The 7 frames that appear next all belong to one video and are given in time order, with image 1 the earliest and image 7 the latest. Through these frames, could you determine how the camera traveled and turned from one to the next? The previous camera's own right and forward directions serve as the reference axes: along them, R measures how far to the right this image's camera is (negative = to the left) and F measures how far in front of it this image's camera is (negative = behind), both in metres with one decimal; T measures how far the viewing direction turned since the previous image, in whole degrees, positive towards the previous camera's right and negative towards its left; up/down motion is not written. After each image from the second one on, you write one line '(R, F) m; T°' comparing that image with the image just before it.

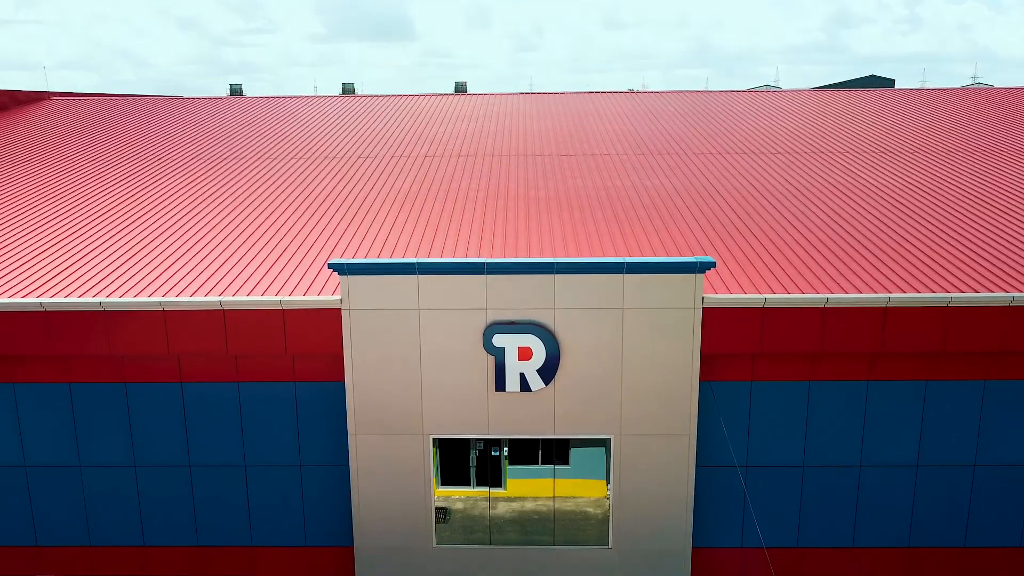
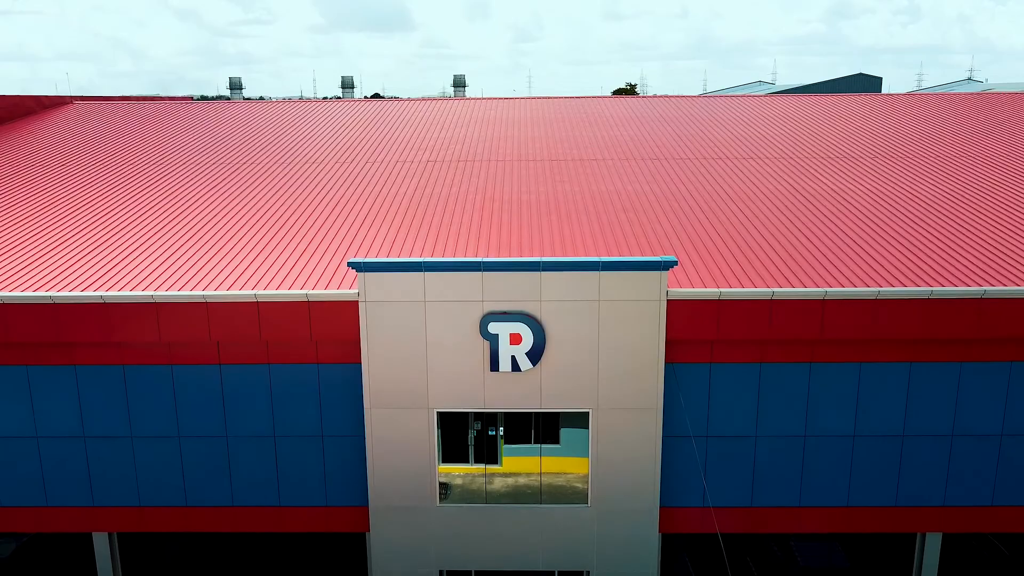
(+0.1, -1.6) m; 0°
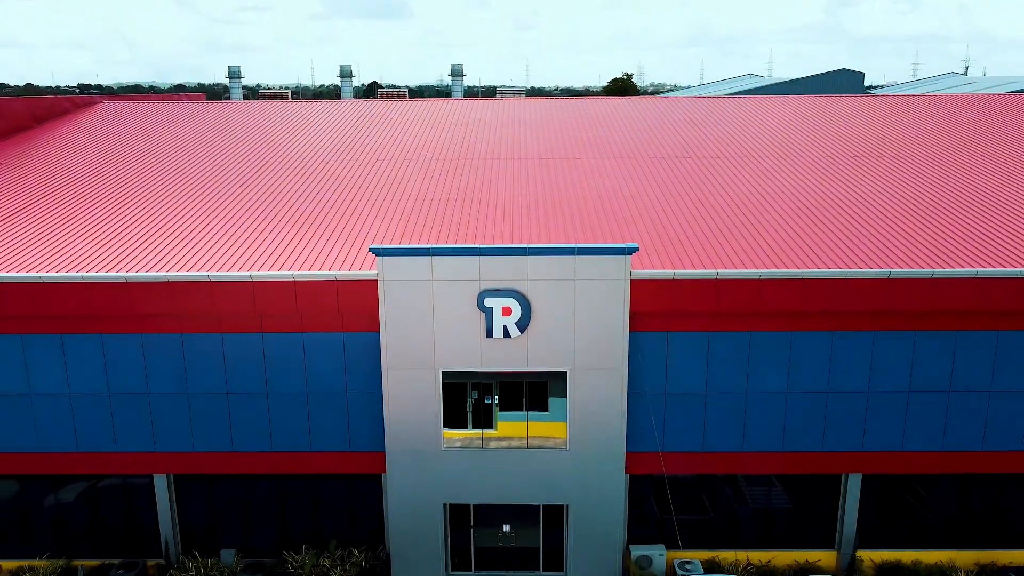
(+0.1, -2.5) m; 0°
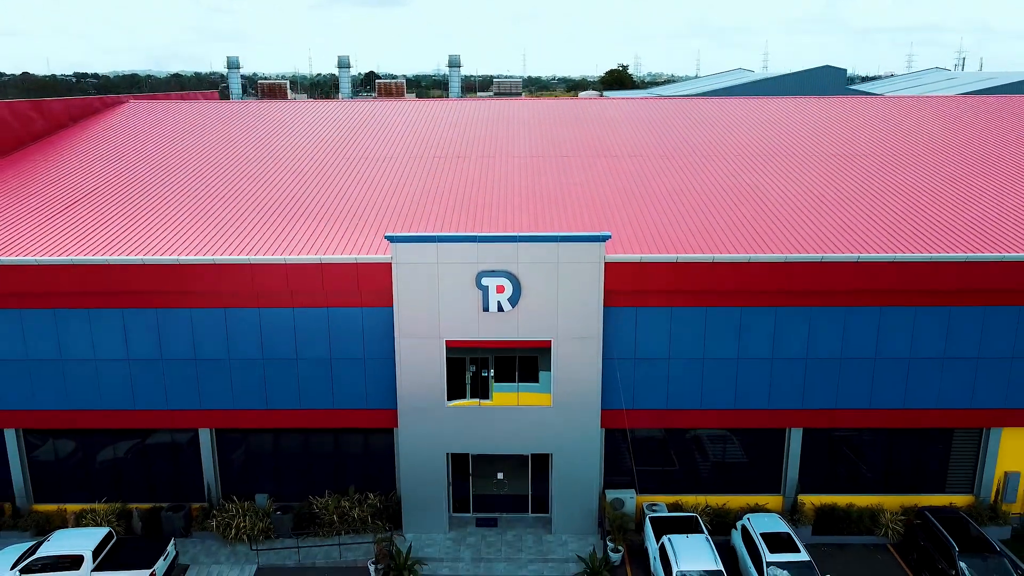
(+0.1, -2.6) m; 0°
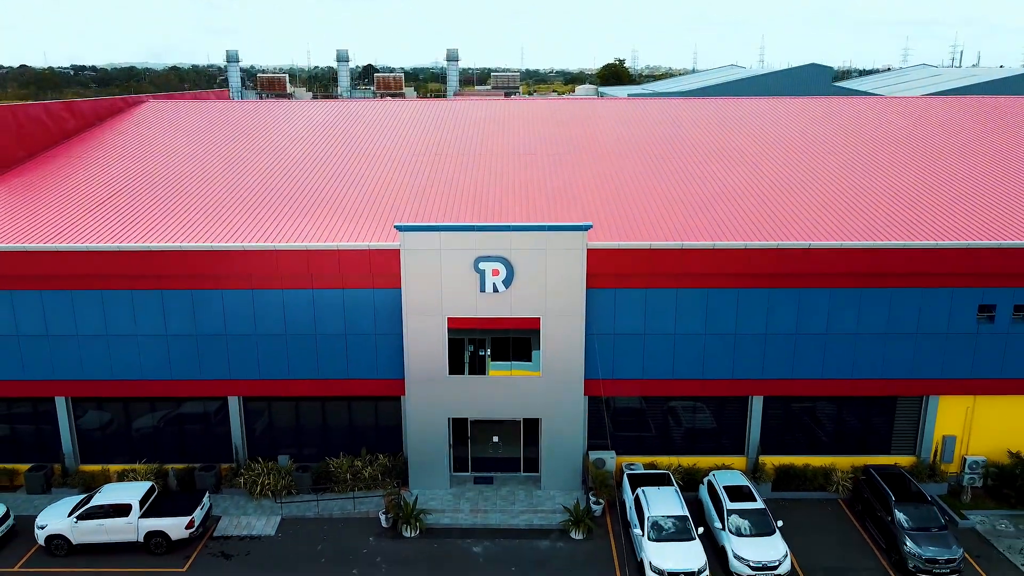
(+0.1, -2.3) m; 0°
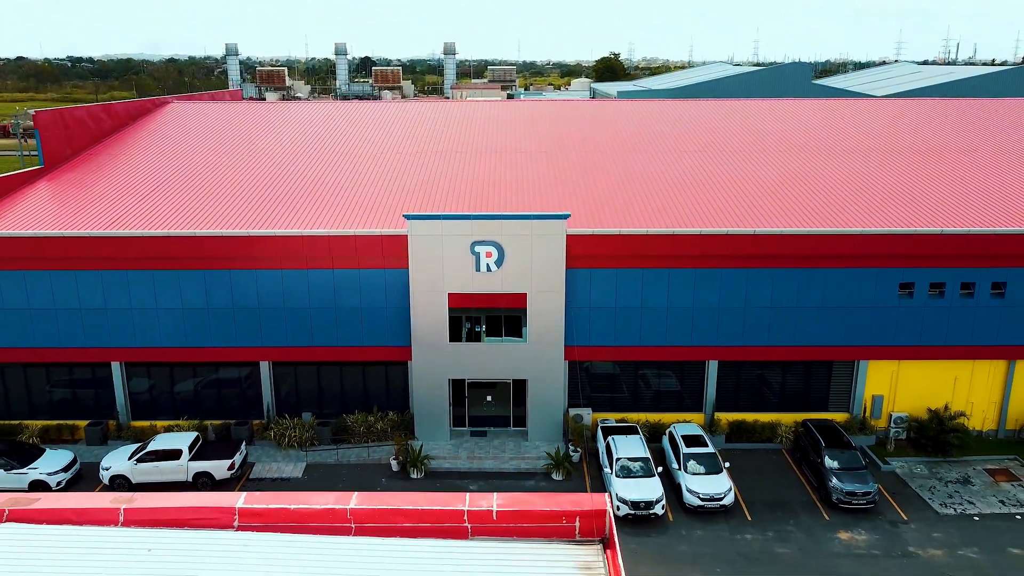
(+0.2, -3.4) m; 0°
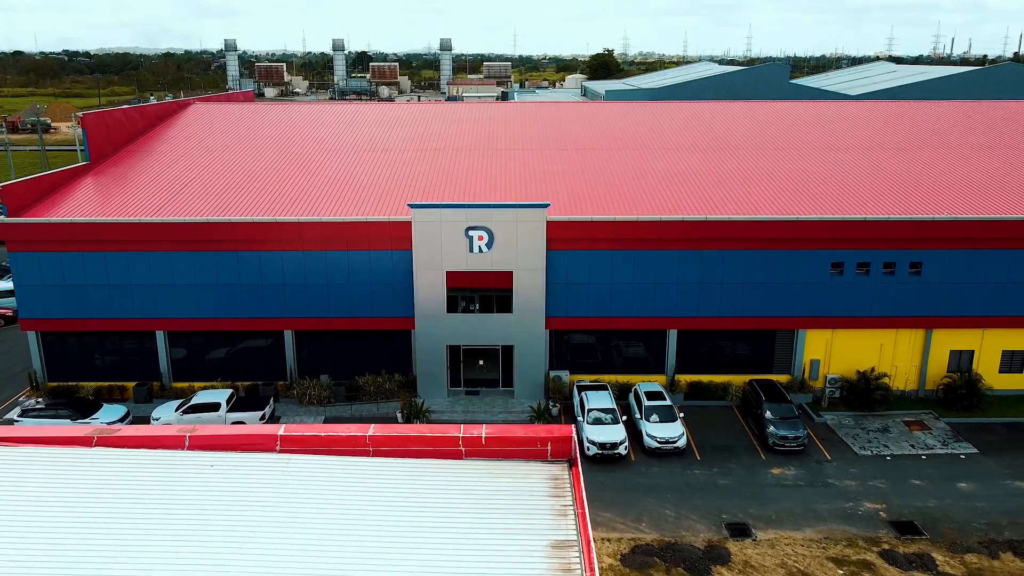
(+0.2, -3.9) m; 0°
